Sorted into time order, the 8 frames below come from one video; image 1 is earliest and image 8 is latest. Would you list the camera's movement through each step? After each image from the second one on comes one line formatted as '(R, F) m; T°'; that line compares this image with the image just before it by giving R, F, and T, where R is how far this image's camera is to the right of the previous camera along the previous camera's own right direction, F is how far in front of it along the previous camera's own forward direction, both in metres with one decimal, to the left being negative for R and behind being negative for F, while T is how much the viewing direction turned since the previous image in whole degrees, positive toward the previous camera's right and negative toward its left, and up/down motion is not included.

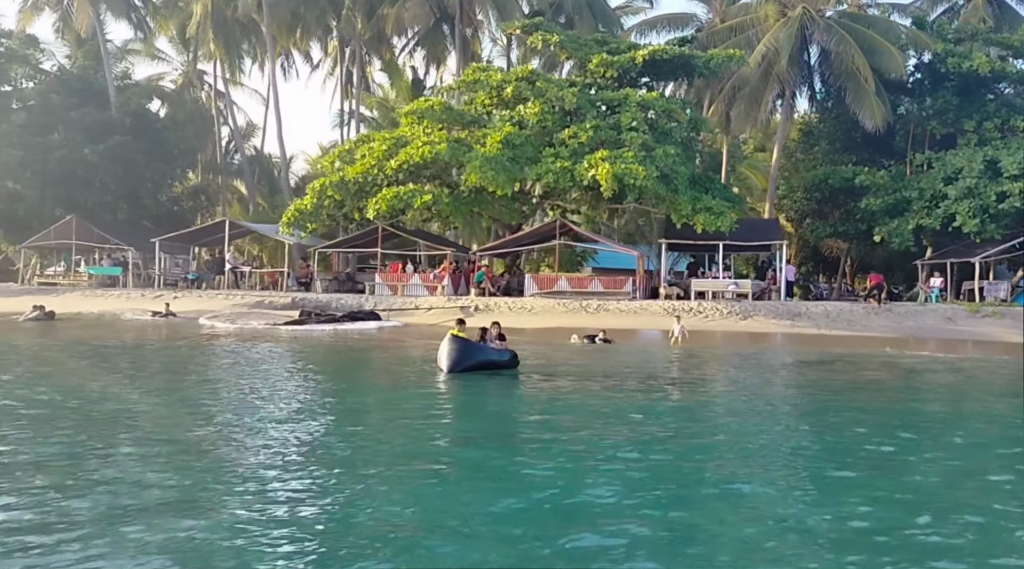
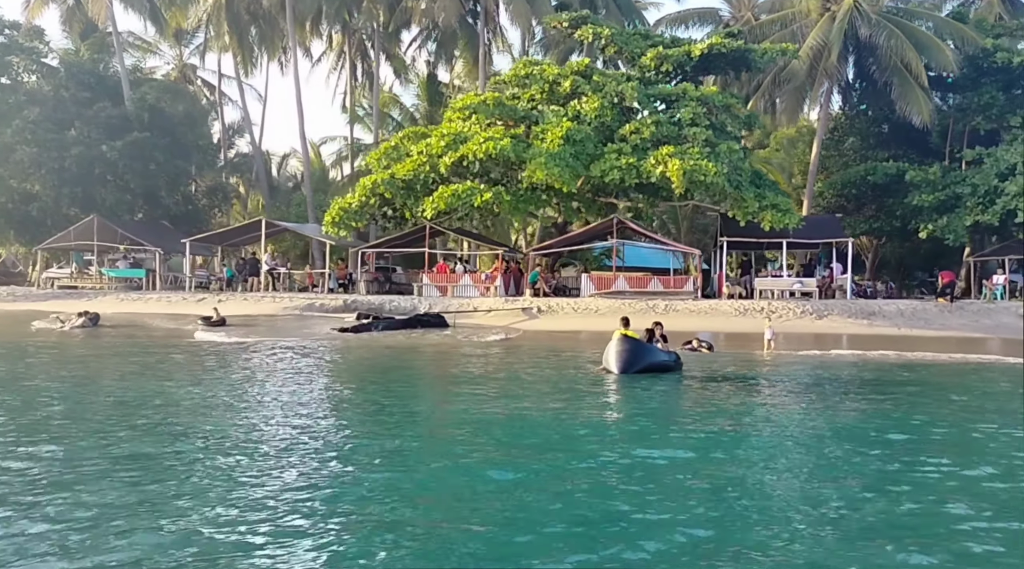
(-3.0, +1.0) m; +2°
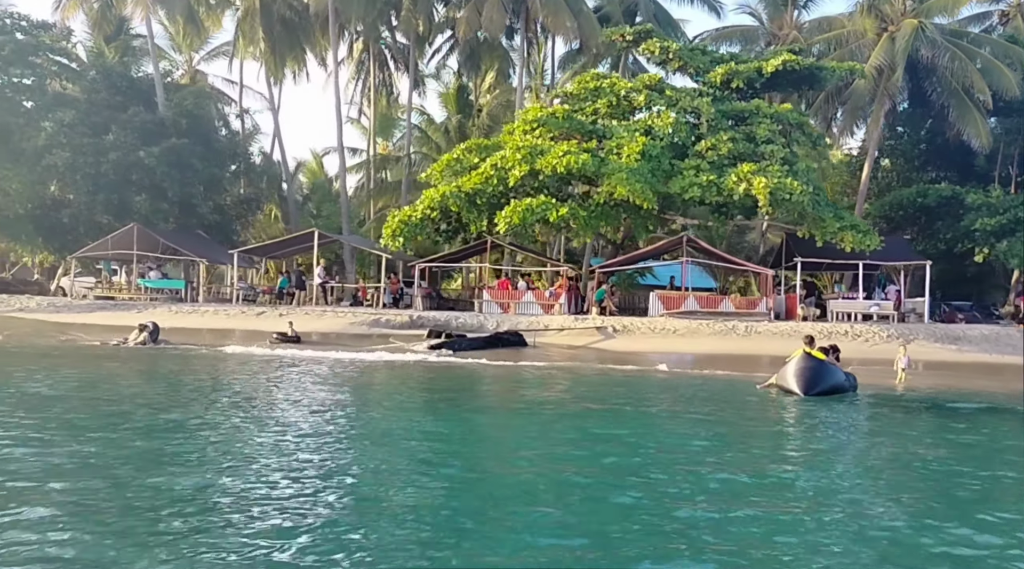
(-3.0, +0.9) m; +2°
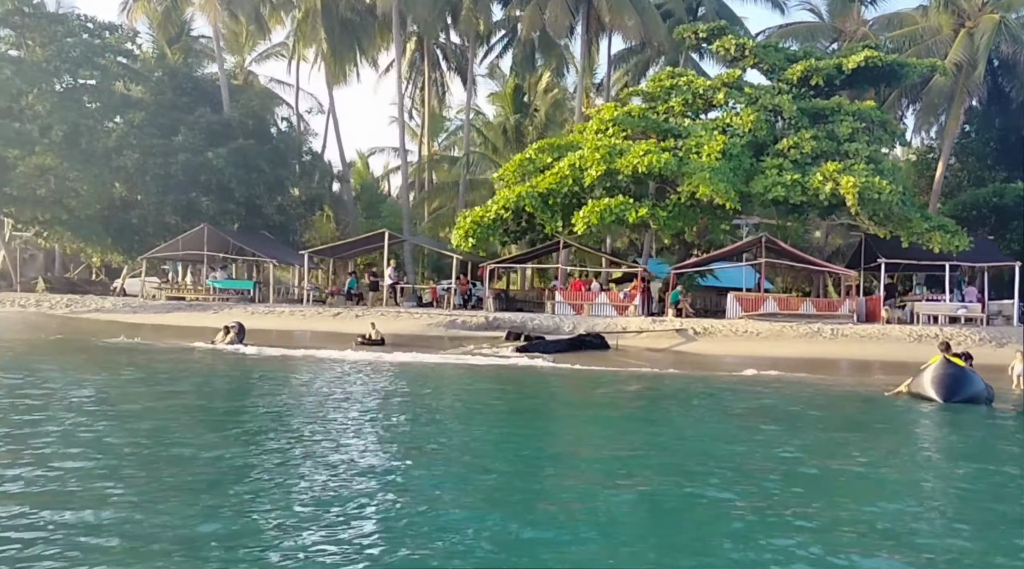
(-1.4, +0.3) m; -2°
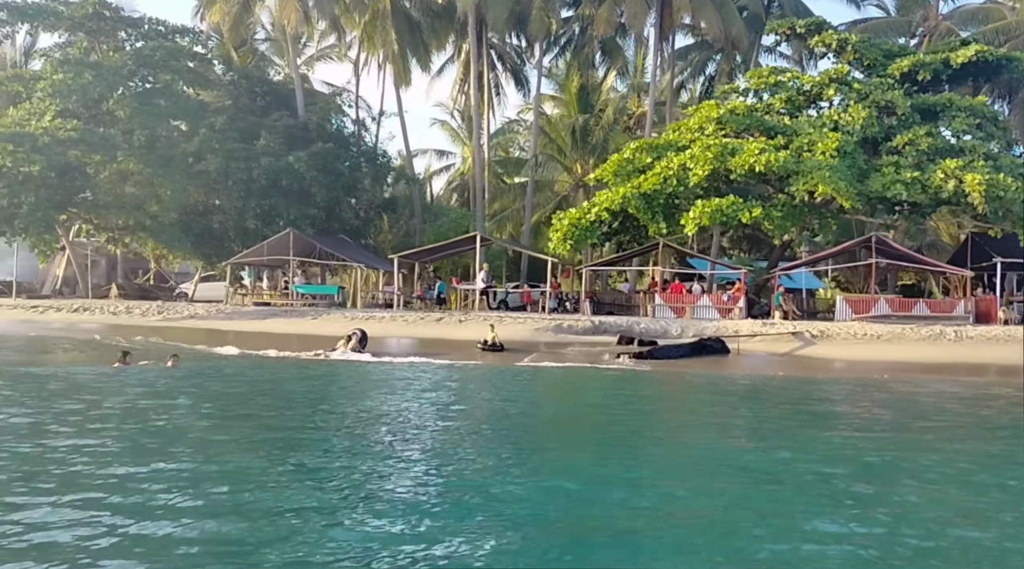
(-2.6, +0.6) m; -1°
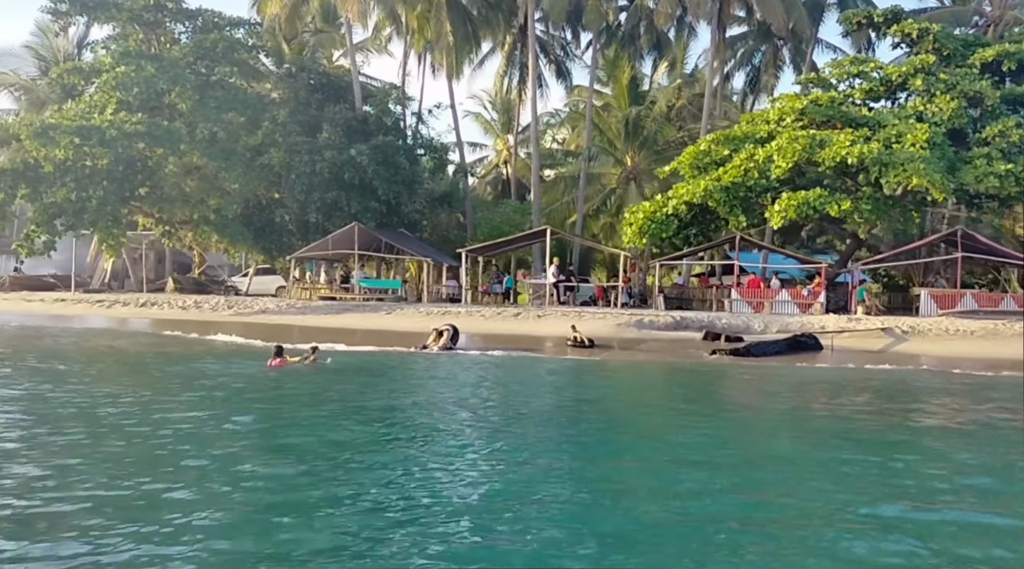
(-1.9, +0.4) m; -1°
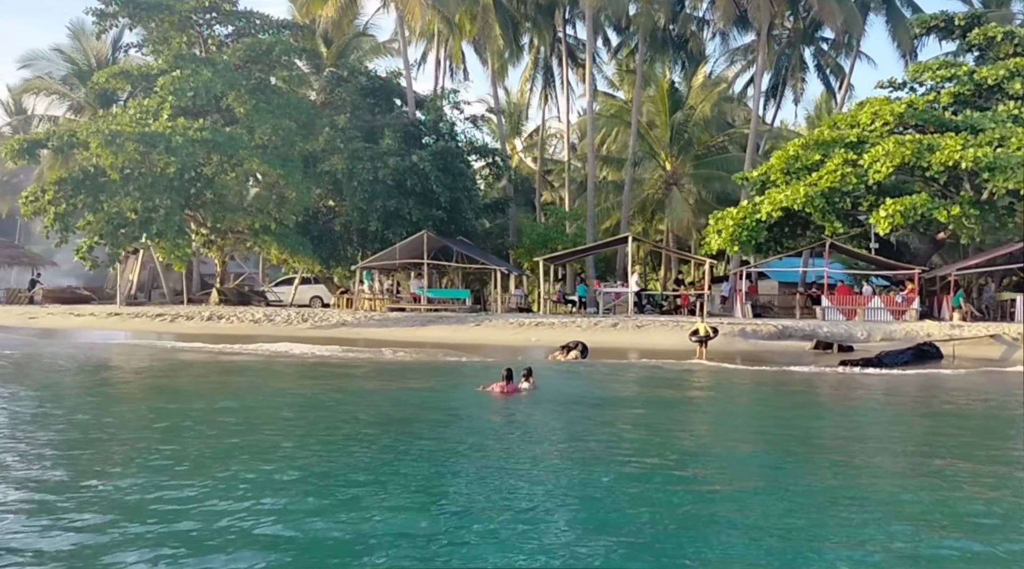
(-3.6, +0.8) m; +2°
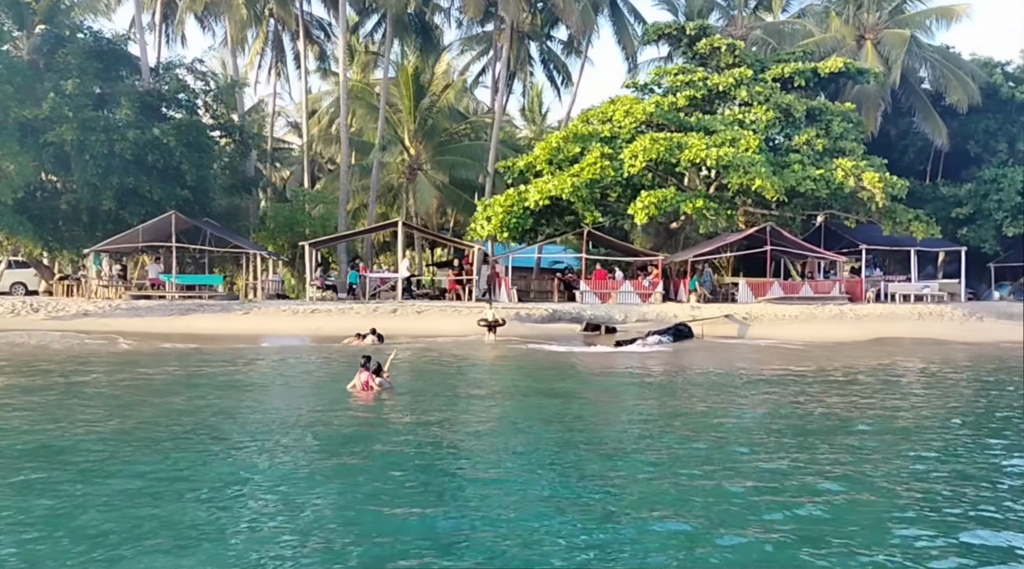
(-2.2, +0.5) m; +19°
